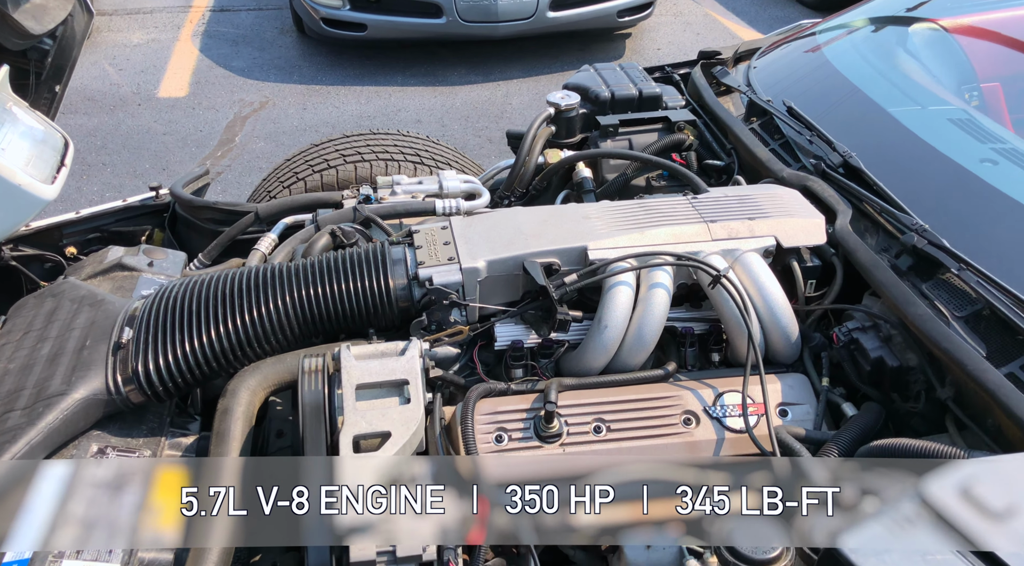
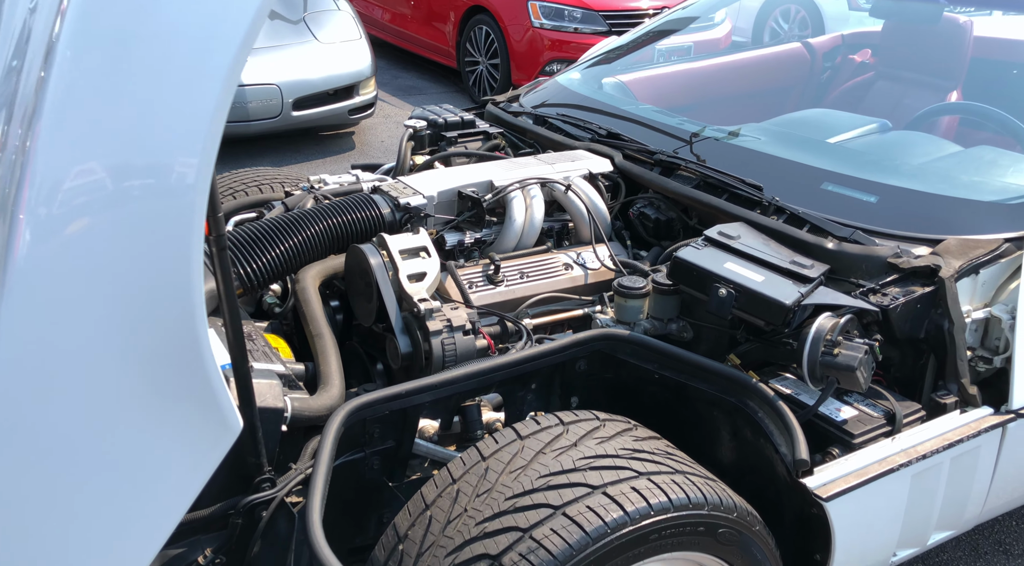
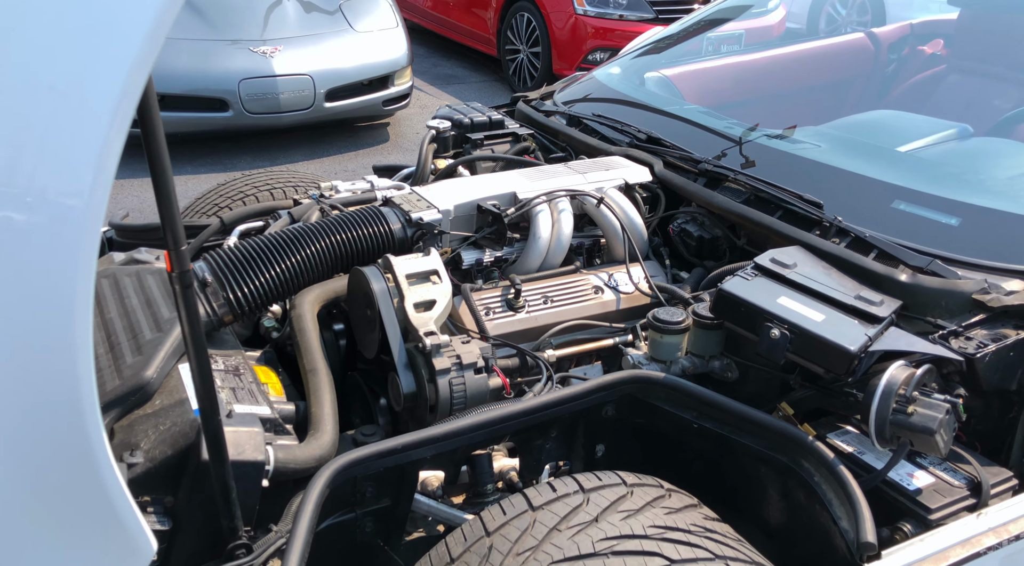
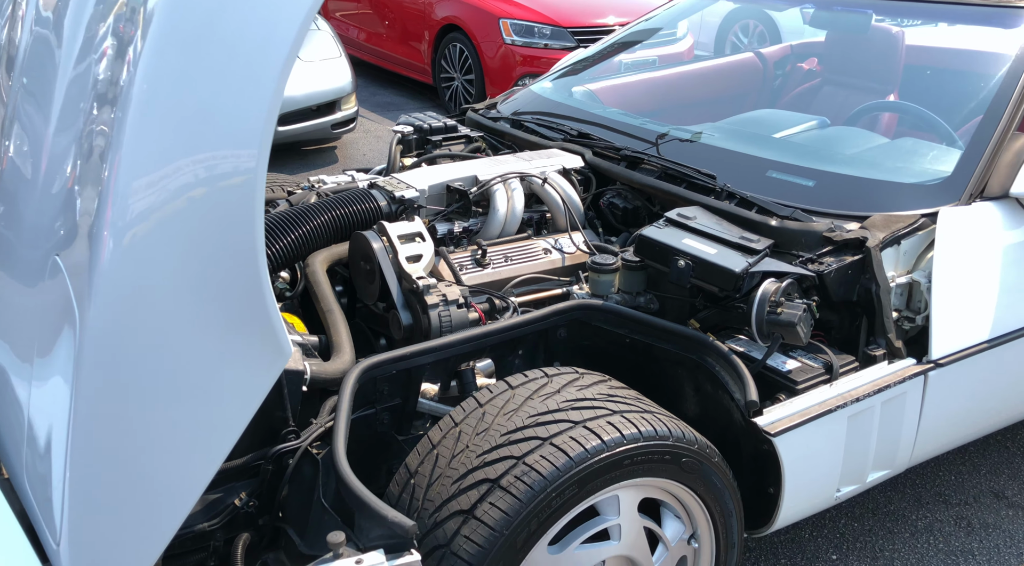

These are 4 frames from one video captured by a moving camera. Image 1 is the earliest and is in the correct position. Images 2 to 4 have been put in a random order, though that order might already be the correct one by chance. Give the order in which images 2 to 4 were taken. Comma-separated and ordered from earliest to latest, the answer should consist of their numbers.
3, 2, 4
